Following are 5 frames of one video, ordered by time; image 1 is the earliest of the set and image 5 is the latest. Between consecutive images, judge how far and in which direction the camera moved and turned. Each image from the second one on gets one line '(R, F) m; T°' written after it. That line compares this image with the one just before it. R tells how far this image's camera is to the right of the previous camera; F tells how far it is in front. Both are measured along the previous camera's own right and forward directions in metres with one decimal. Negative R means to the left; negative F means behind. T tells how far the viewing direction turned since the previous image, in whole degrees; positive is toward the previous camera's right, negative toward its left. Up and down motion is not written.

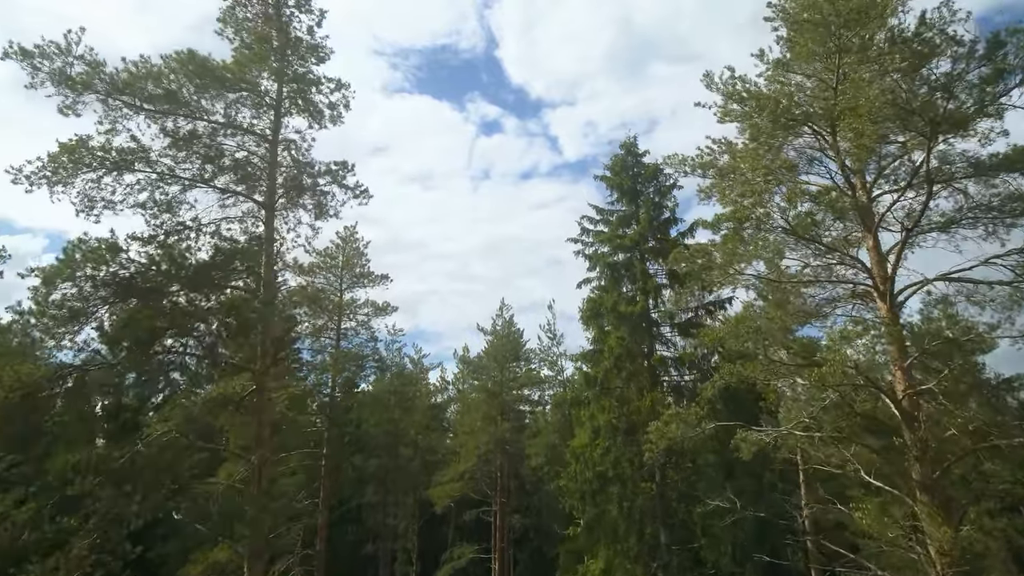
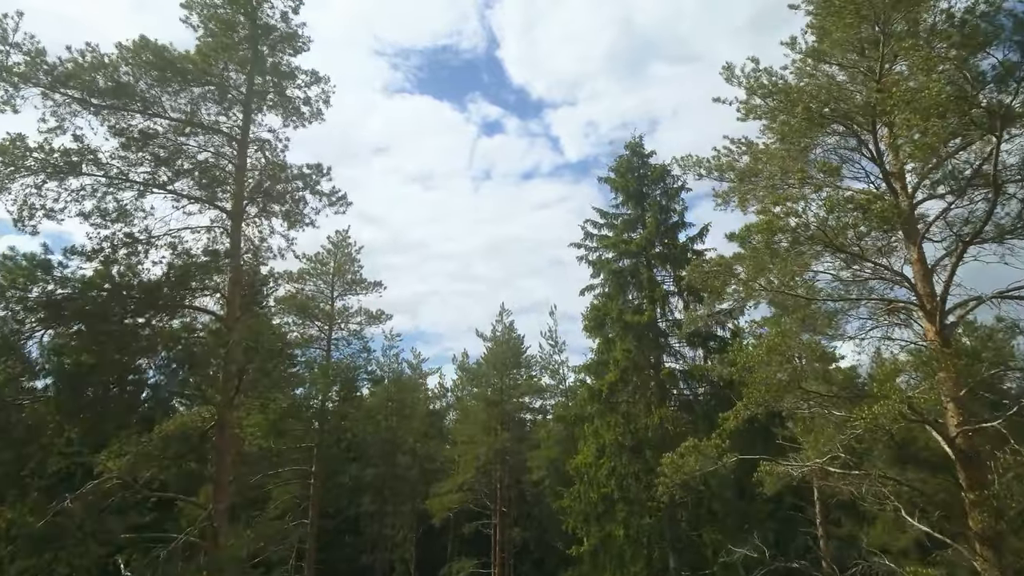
(0.0, +1.3) m; 0°
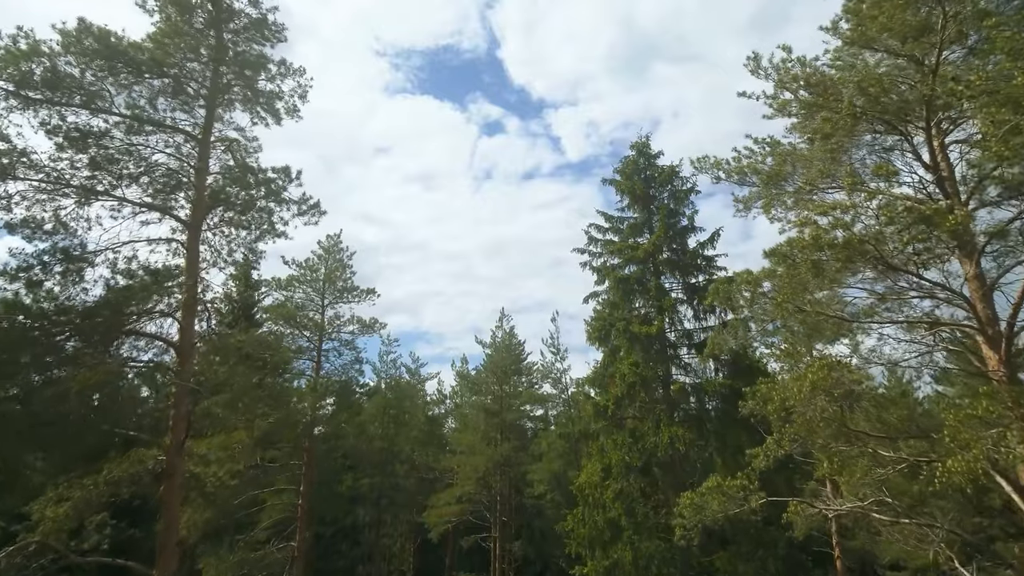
(0.0, +1.3) m; 0°
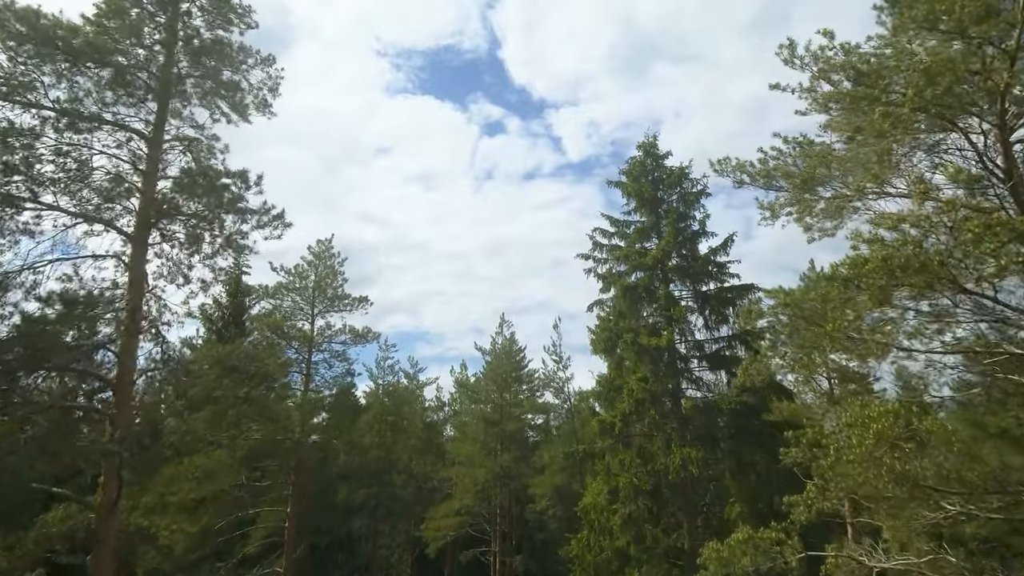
(0.0, +1.3) m; 0°
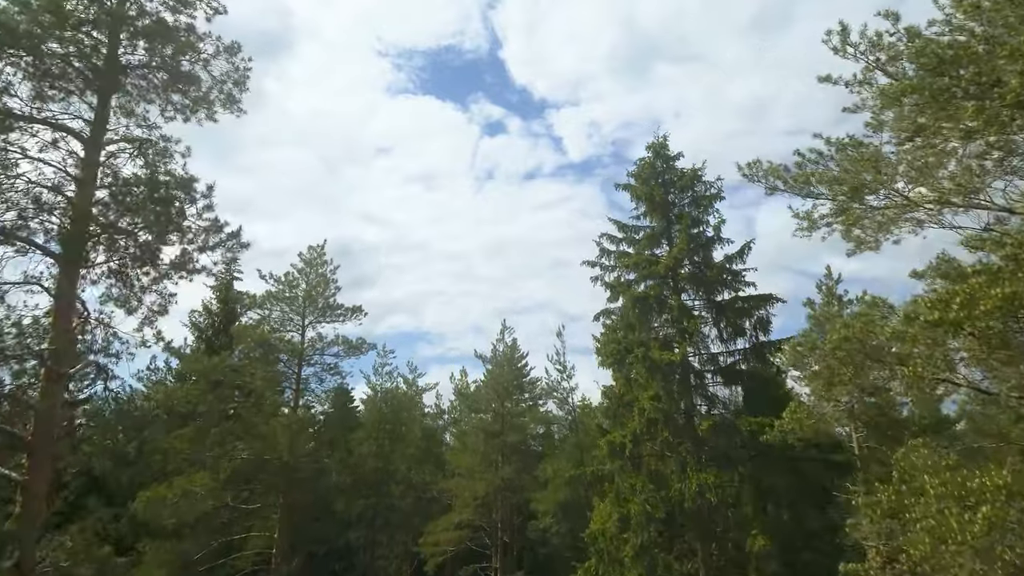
(0.0, +1.3) m; 0°
